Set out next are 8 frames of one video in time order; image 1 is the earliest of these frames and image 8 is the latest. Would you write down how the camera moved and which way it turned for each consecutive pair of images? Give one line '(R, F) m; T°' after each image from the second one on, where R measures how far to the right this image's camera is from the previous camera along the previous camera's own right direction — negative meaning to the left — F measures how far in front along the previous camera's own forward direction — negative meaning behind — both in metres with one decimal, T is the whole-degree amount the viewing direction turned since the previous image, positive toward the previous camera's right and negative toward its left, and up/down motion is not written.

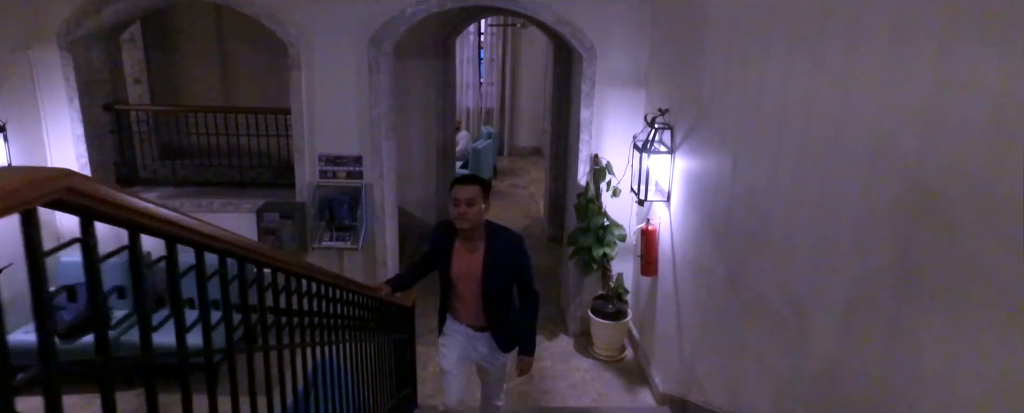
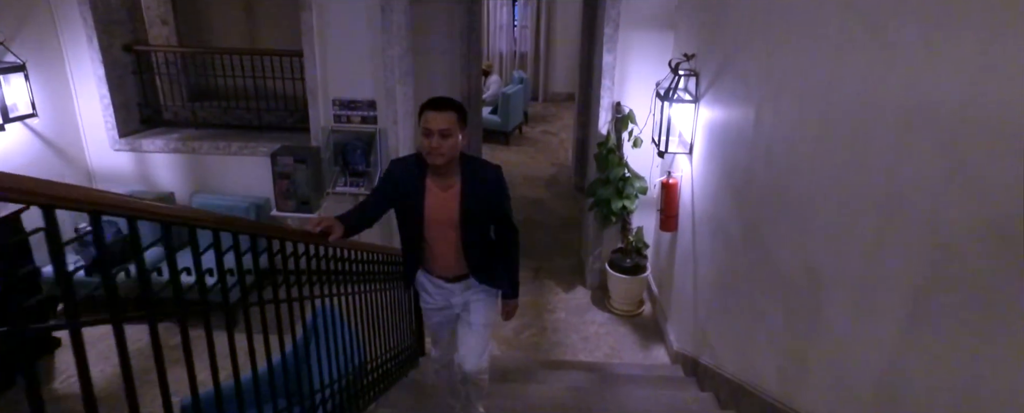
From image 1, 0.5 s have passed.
(+0.2, +0.1) m; -4°
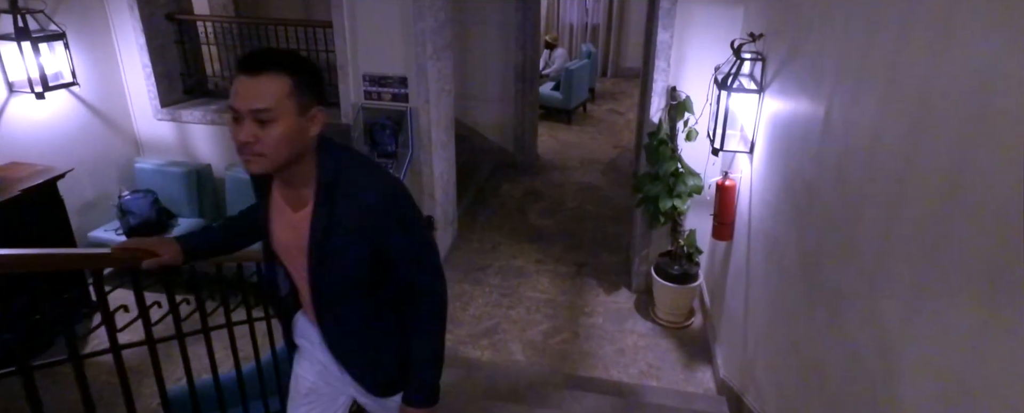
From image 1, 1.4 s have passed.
(+0.3, +0.4) m; -8°
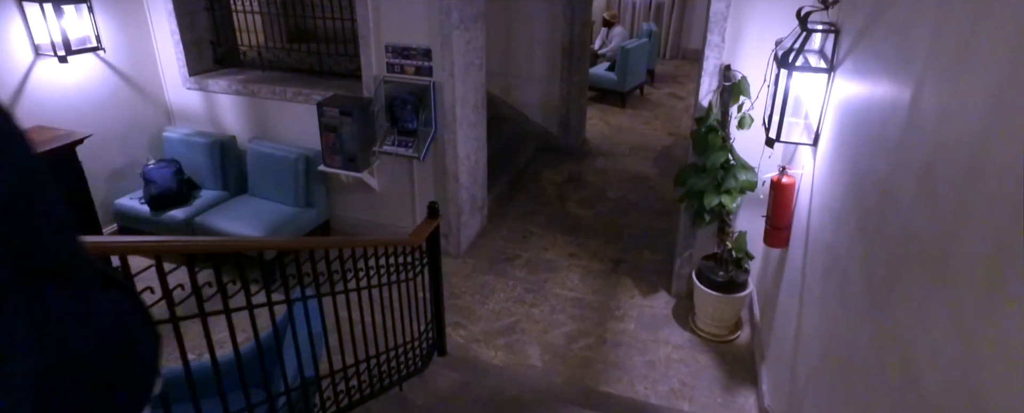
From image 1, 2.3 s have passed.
(+0.2, +0.4) m; -6°
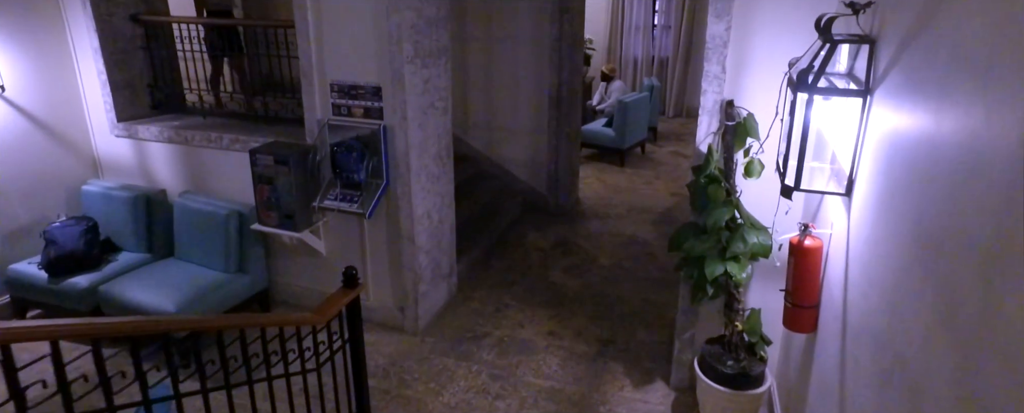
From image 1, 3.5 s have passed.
(+0.3, +0.6) m; -1°
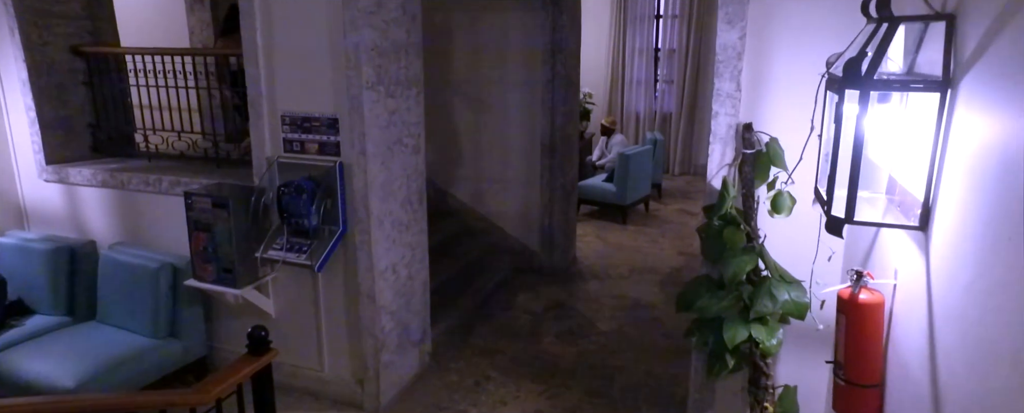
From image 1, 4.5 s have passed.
(+0.1, +0.5) m; -1°
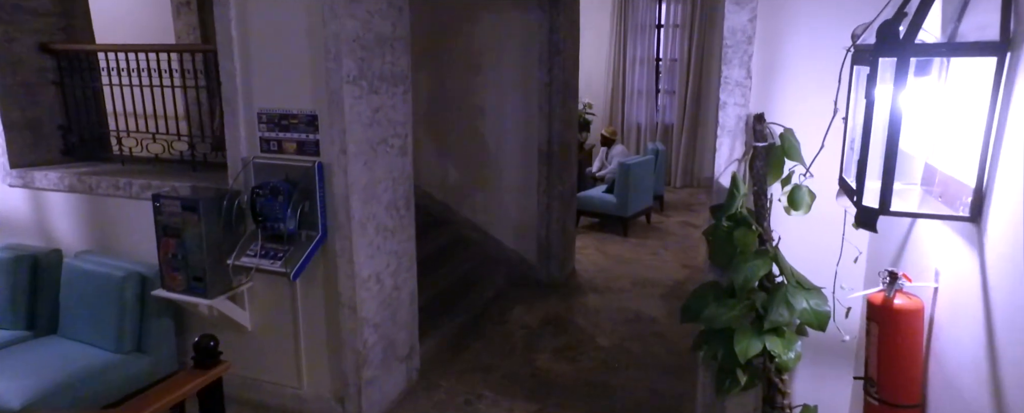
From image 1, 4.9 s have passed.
(0.0, +0.2) m; 0°
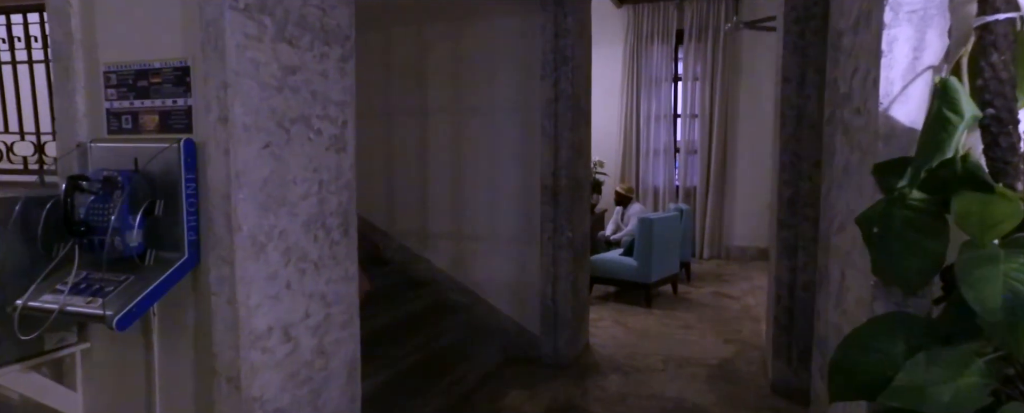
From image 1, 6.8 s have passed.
(+0.1, +1.0) m; -1°
